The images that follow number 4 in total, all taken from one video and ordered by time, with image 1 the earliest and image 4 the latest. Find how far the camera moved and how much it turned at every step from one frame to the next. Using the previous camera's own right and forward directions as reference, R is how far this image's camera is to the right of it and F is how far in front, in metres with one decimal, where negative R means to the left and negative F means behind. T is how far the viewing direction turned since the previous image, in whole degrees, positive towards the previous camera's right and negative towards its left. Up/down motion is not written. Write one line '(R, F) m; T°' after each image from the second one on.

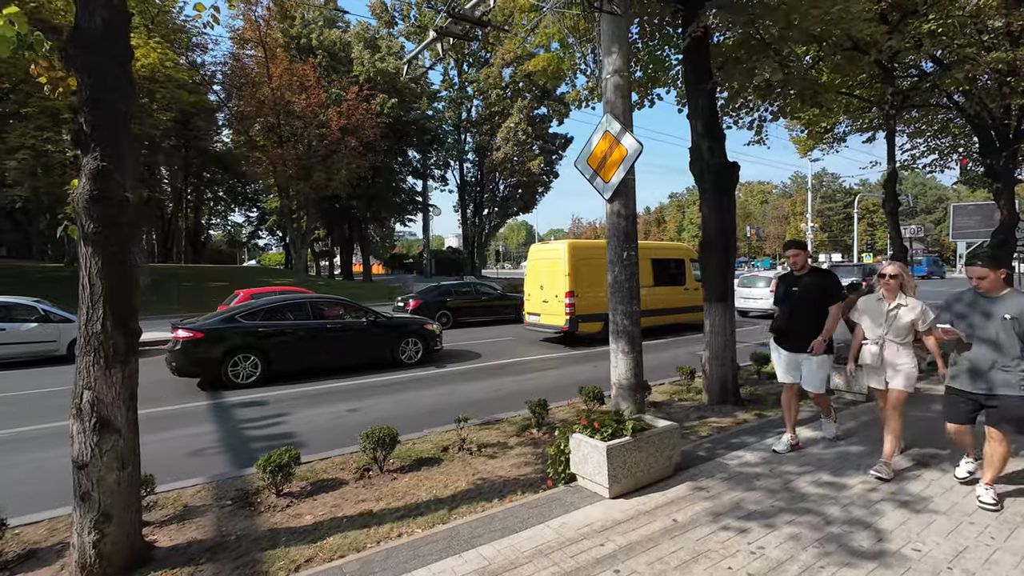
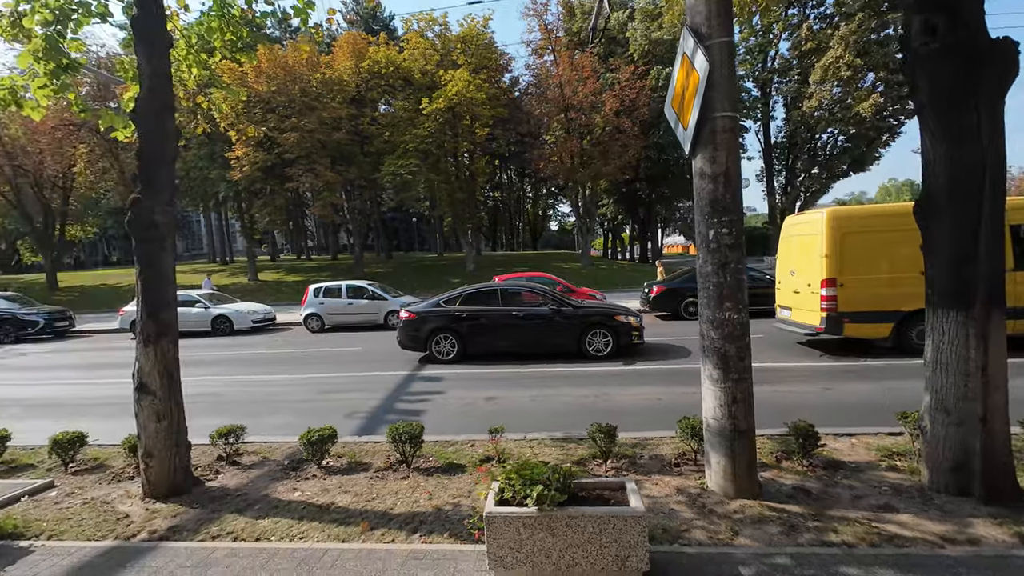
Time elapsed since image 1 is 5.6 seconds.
(+2.4, +1.7) m; -38°
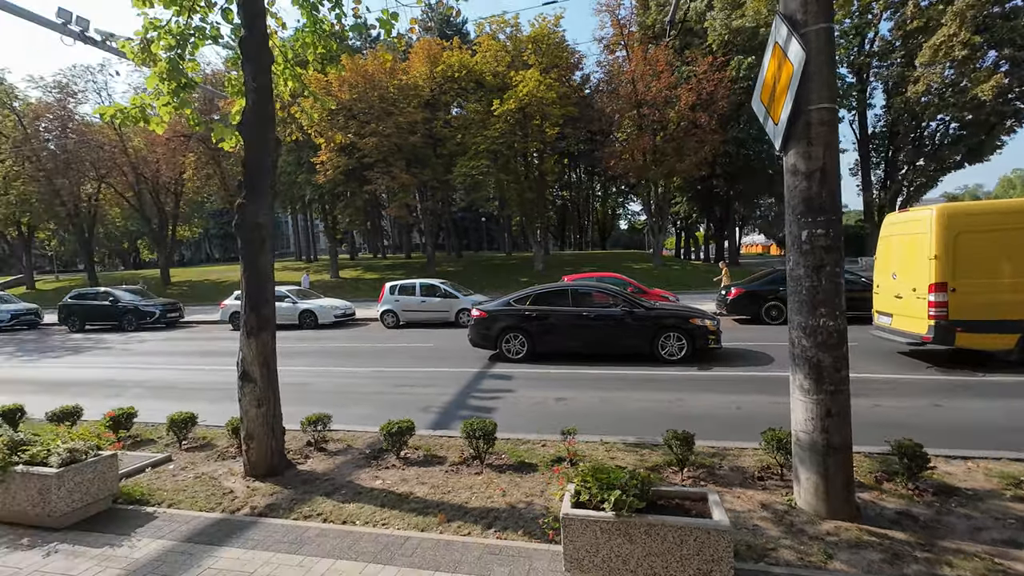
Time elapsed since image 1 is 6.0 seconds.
(-0.1, 0.0) m; -8°
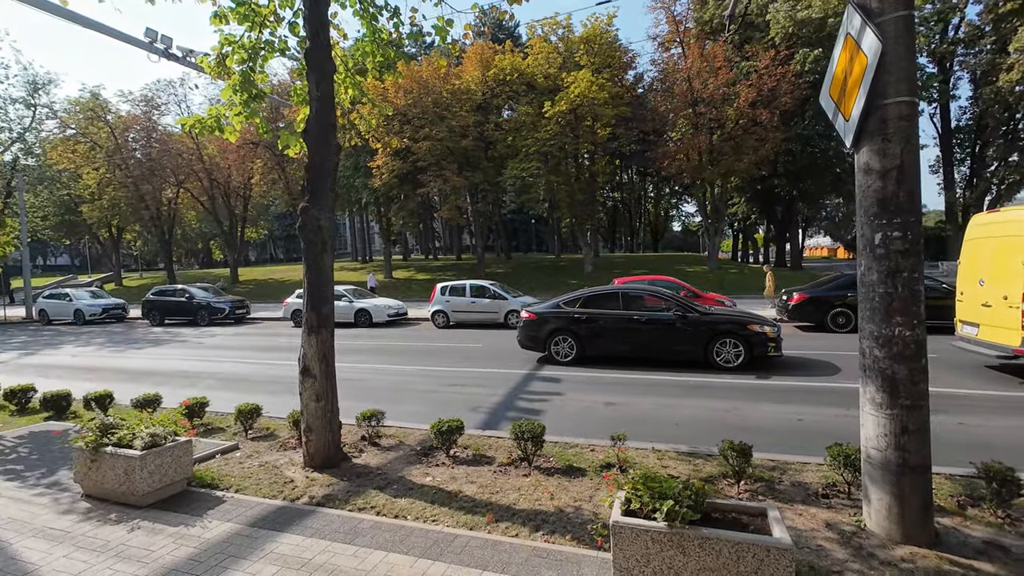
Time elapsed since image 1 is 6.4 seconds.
(0.0, 0.0) m; -6°
